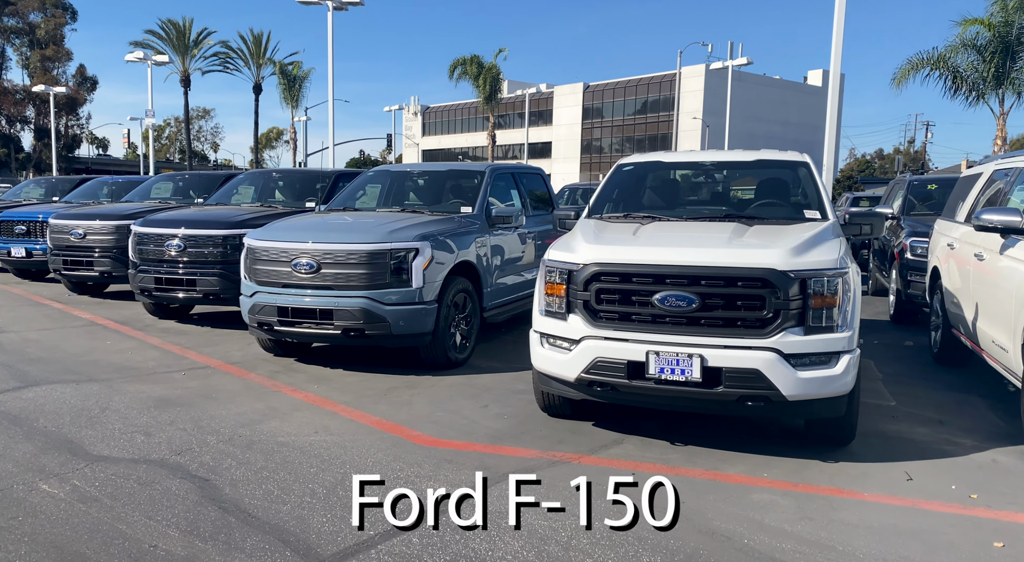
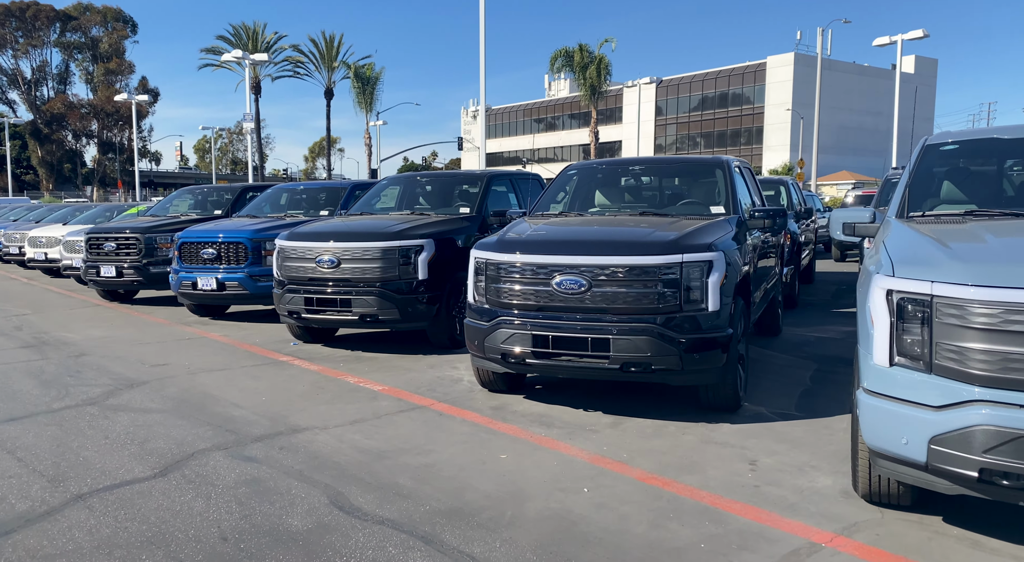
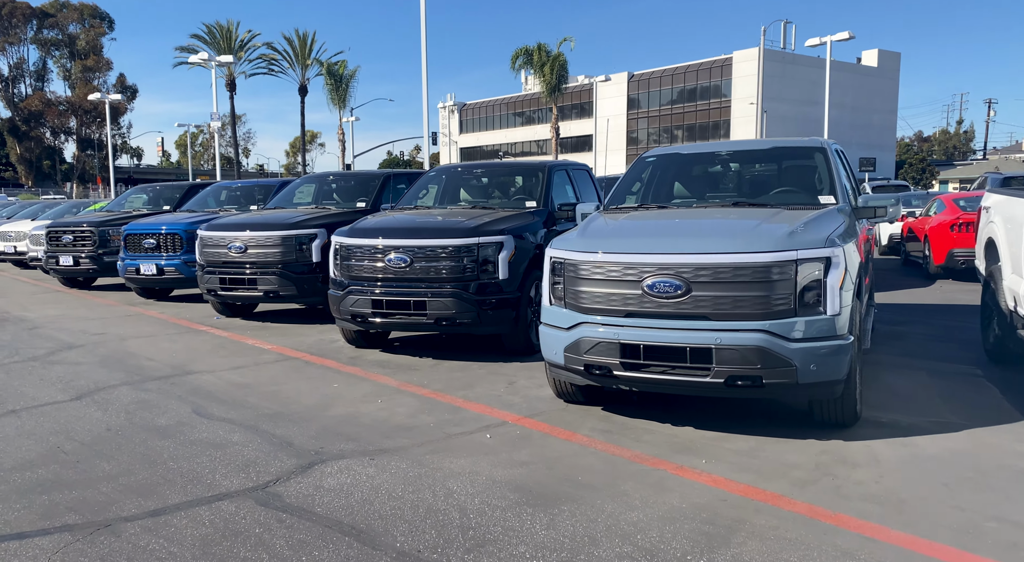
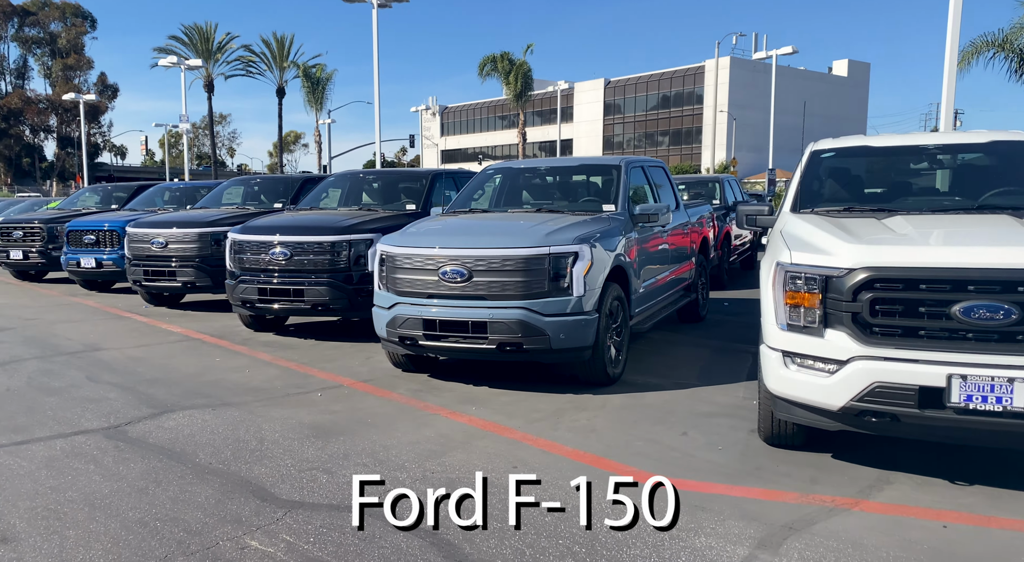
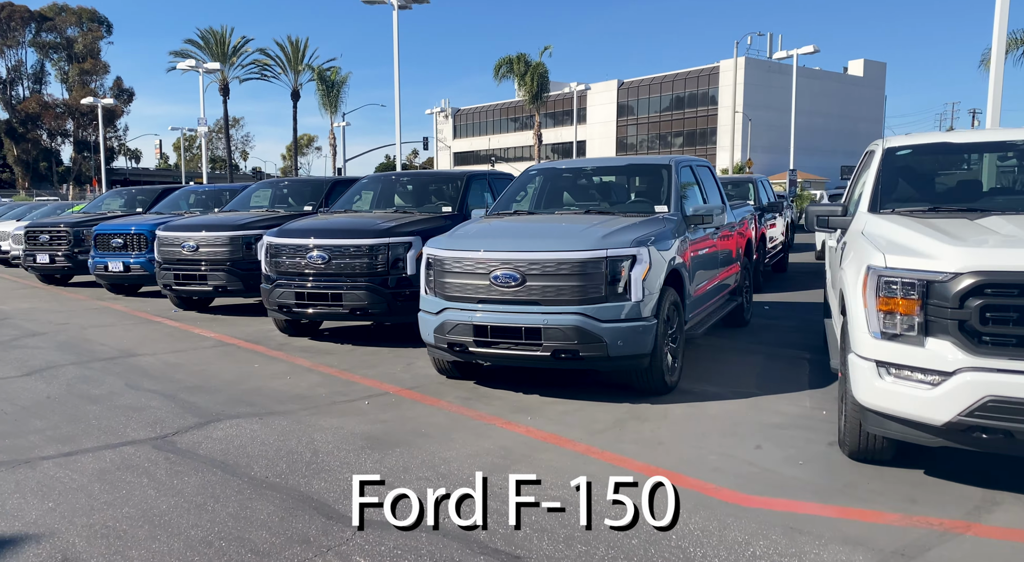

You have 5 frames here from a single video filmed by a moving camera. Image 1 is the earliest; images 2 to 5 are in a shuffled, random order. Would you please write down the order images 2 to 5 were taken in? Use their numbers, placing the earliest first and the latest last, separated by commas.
4, 5, 3, 2
